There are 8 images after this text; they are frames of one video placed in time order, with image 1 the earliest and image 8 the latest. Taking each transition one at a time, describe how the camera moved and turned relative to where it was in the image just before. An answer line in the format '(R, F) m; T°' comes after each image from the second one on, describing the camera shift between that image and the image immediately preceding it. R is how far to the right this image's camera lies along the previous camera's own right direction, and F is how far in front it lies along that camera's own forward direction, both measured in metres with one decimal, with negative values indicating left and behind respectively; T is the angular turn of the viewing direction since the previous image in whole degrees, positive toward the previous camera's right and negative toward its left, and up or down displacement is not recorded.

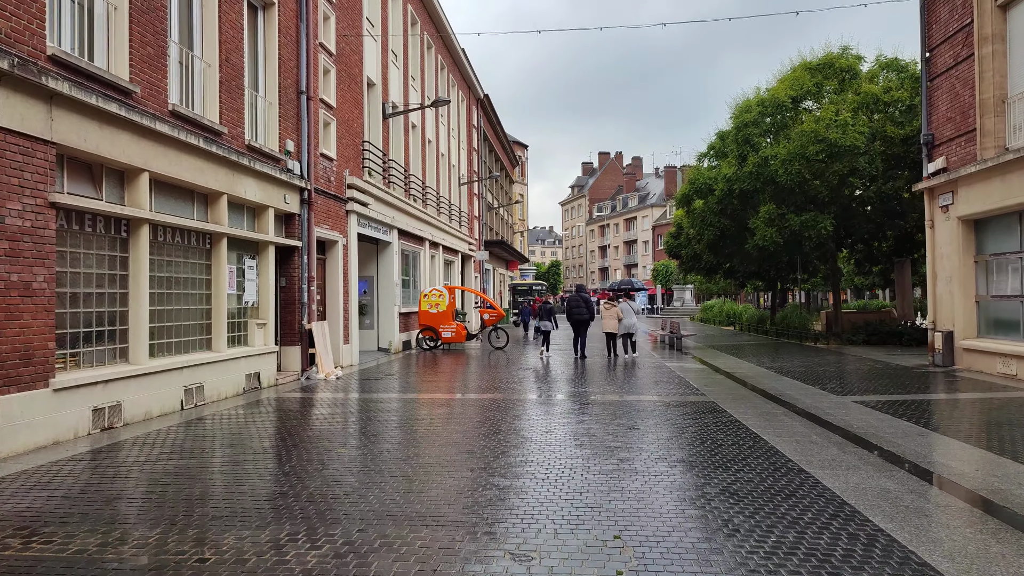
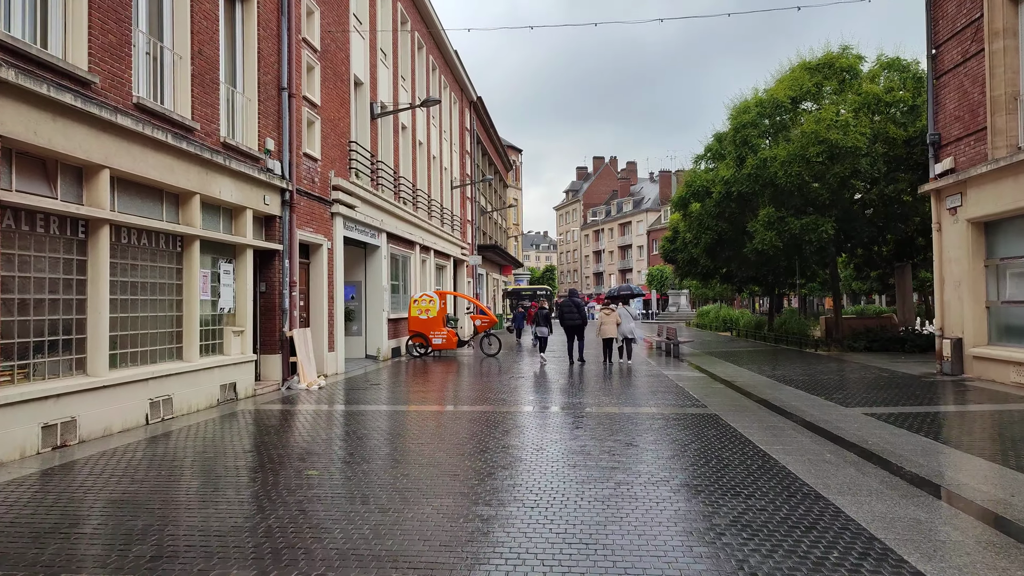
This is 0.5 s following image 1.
(+0.1, +0.6) m; 0°
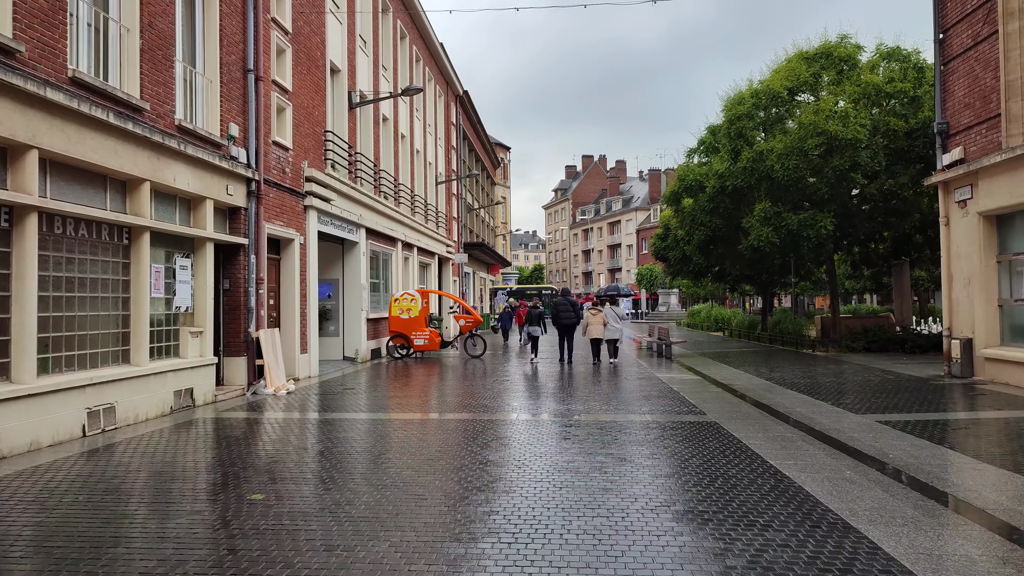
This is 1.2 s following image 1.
(+0.1, +0.8) m; +1°
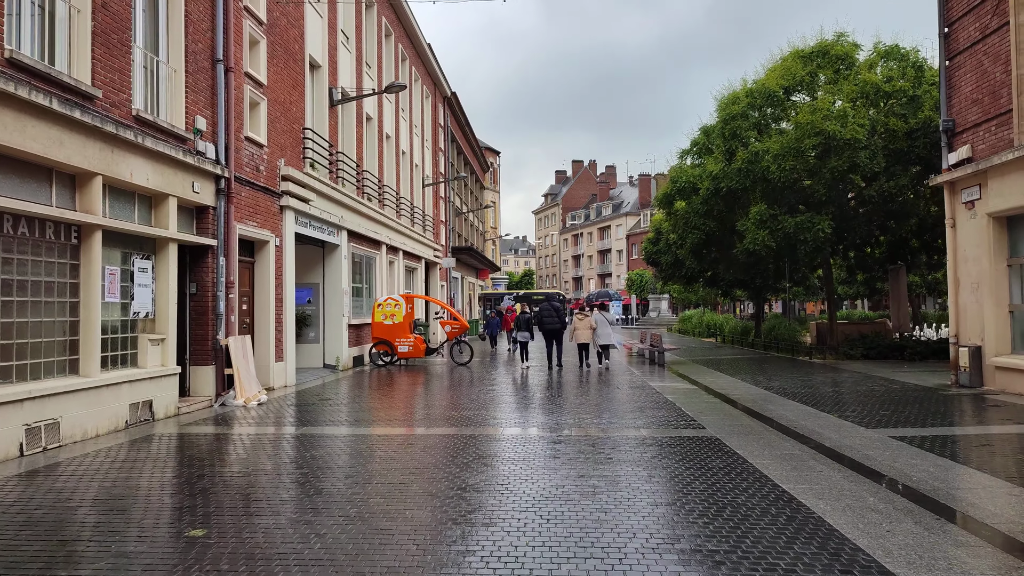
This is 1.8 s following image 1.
(+0.1, +0.6) m; +1°
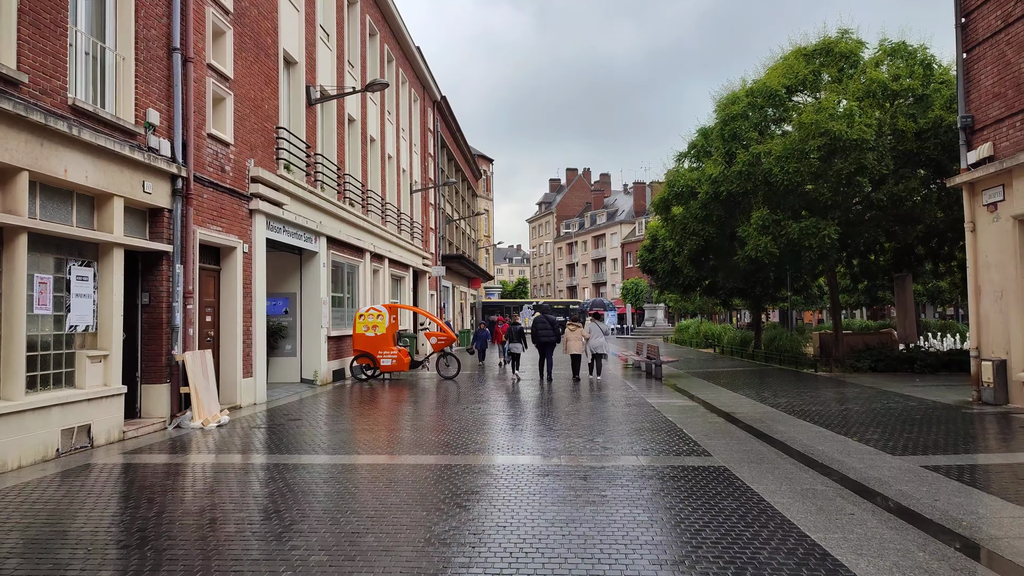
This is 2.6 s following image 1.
(+0.1, +0.9) m; 0°
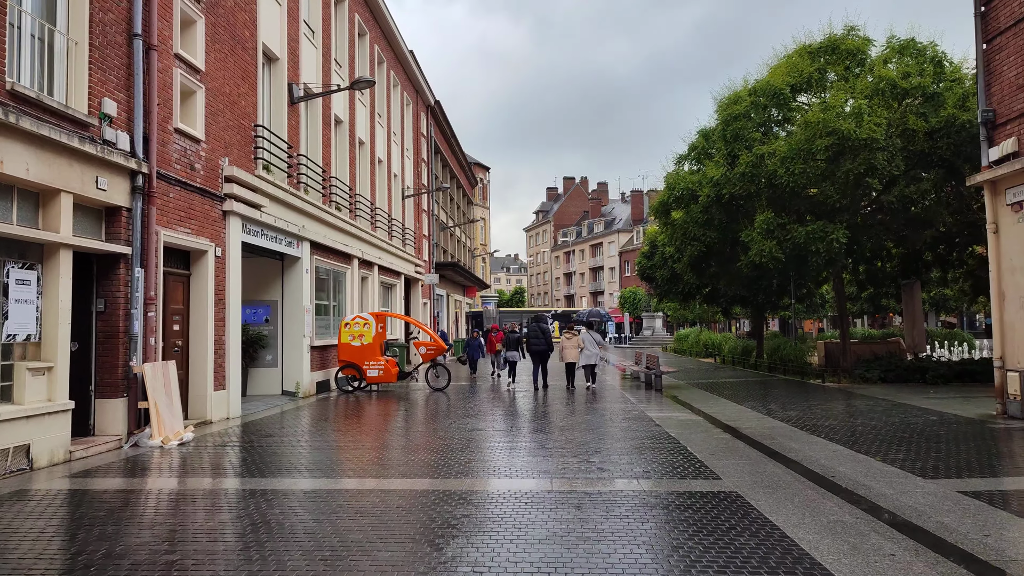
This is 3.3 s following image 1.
(+0.1, +0.8) m; 0°
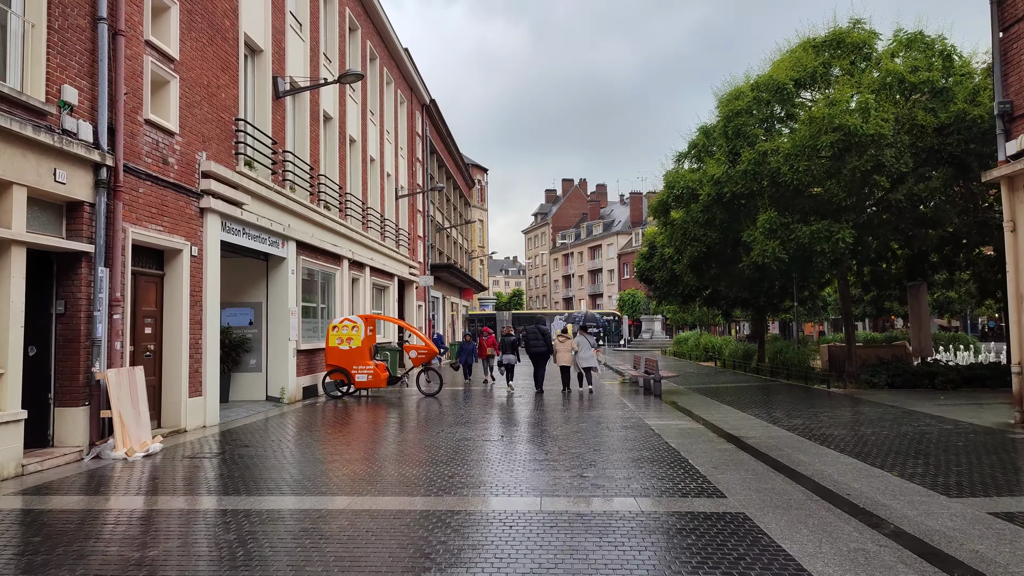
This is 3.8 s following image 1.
(+0.1, +0.6) m; 0°
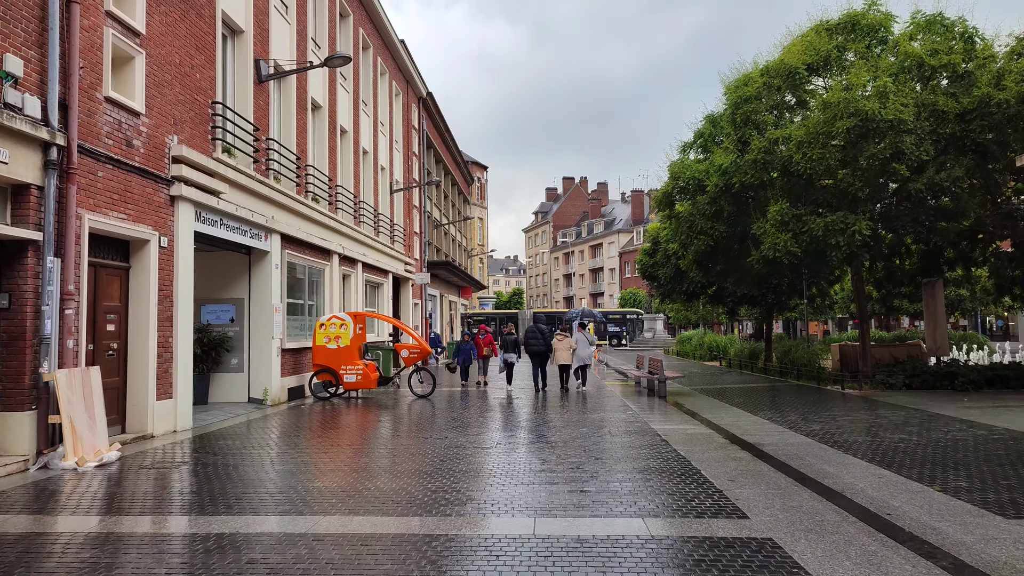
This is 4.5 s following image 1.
(+0.1, +0.8) m; 0°
